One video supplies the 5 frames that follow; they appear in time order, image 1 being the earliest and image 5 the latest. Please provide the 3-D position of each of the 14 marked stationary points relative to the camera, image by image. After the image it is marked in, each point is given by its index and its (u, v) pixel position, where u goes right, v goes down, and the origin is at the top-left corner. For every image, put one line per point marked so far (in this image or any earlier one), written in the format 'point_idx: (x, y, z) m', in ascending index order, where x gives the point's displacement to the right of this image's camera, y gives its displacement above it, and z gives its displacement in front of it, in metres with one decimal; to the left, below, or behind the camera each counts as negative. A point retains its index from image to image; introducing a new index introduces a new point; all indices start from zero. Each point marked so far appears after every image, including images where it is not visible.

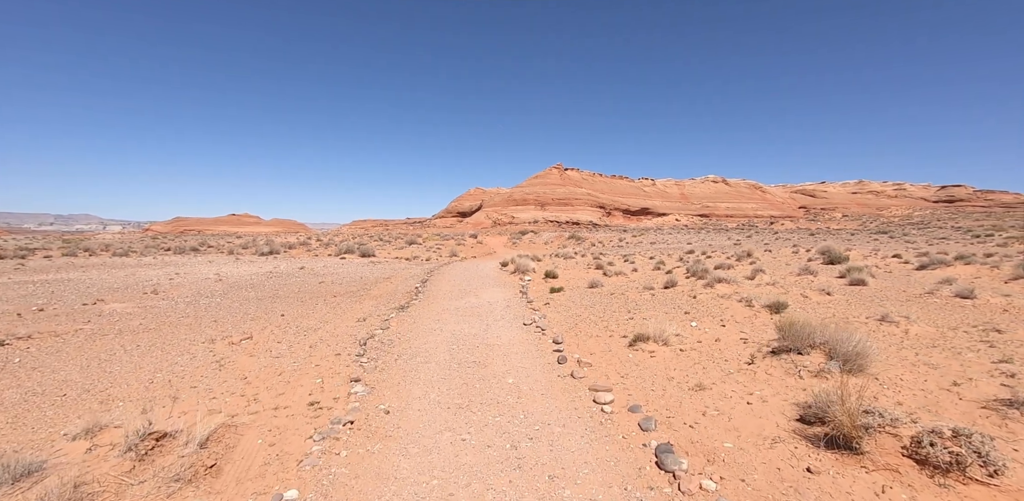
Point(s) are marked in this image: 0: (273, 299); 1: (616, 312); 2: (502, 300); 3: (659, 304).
0: (-8.4, -1.7, +13.6) m
1: (+2.8, -1.7, +10.5) m
2: (-0.3, -1.6, +12.8) m
3: (+4.4, -1.7, +11.7) m
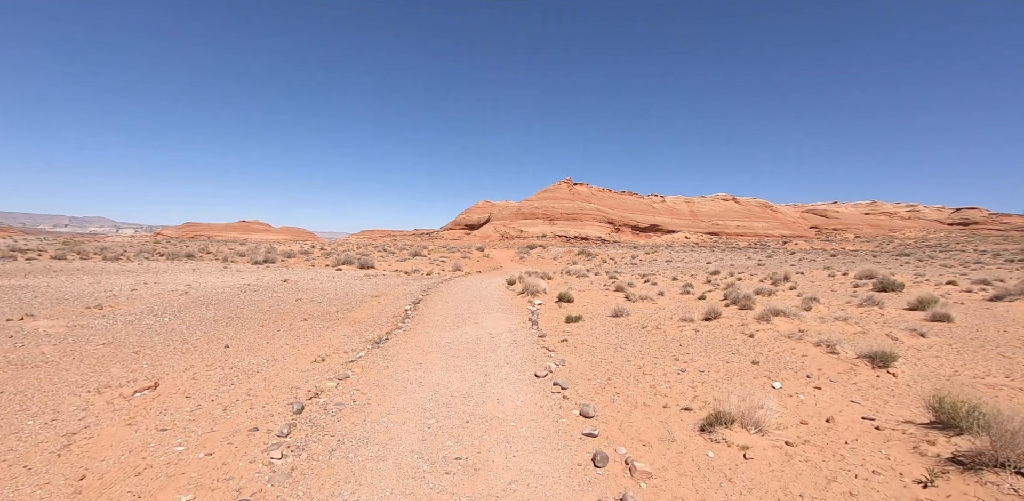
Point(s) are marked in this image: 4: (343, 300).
0: (-8.1, -2.1, +11.2) m
1: (+3.0, -2.2, +7.9) m
2: (-0.1, -2.1, +10.2) m
3: (+4.6, -2.3, +9.0) m
4: (-6.6, -1.9, +15.1) m
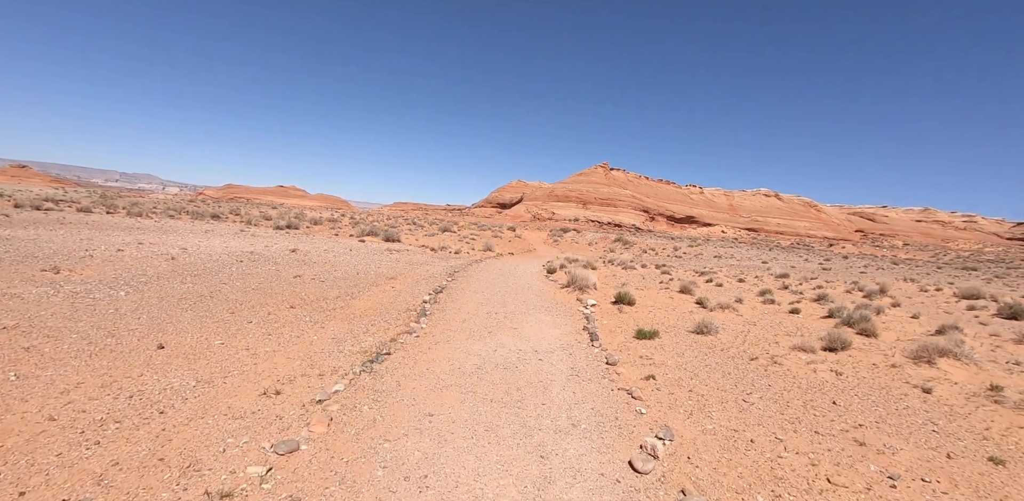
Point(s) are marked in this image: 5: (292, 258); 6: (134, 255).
0: (-7.1, -1.2, +8.6) m
1: (+3.8, -2.3, +4.6) m
2: (+0.9, -1.9, +7.1) m
3: (+5.5, -2.4, +5.7) m
4: (-5.2, -0.9, +12.5) m
5: (-9.0, -0.3, +16.0) m
6: (-13.9, -0.1, +14.4) m
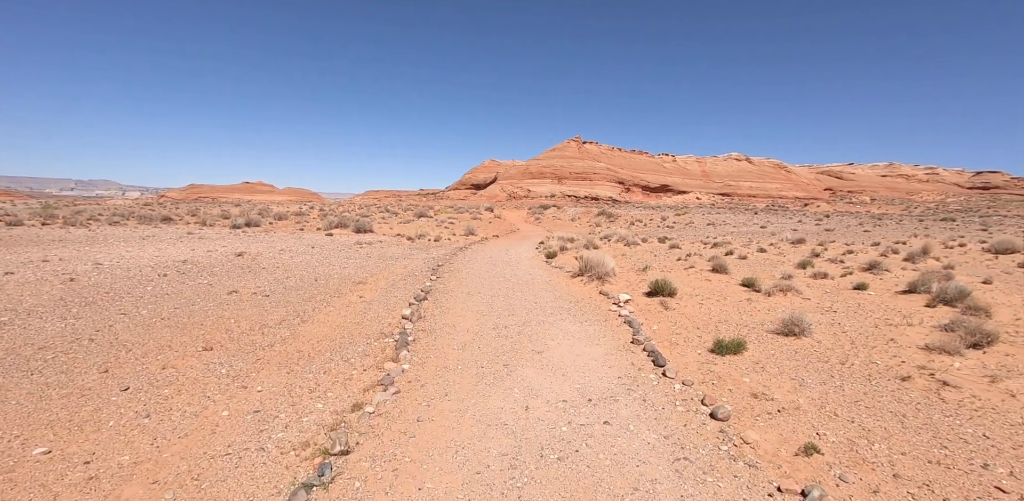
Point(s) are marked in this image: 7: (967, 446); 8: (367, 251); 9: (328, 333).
0: (-6.7, -1.6, +5.6) m
1: (+4.4, -2.0, +2.1) m
2: (+1.3, -1.8, +4.5) m
3: (+6.1, -2.0, +3.3) m
4: (-5.0, -1.0, +9.5) m
5: (-9.0, -0.5, +12.8) m
6: (-13.9, -0.7, +11.0) m
7: (+4.4, -1.9, +3.8) m
8: (-6.0, -0.1, +16.3) m
9: (-3.1, -1.4, +6.6) m
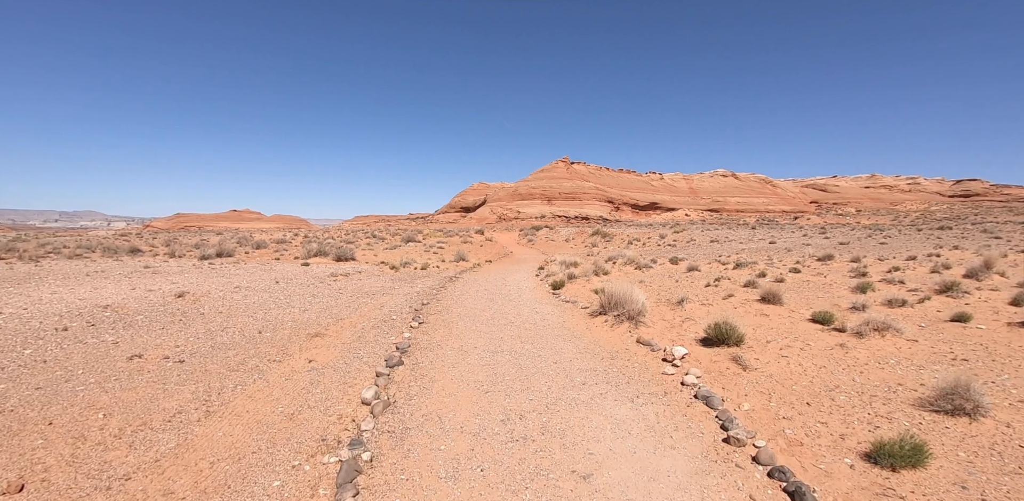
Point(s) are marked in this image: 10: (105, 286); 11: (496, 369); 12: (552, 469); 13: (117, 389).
0: (-6.4, -2.2, +3.0) m
1: (+4.7, -2.2, -0.3) m
2: (+1.6, -2.1, +2.0) m
3: (+6.4, -2.2, +0.9) m
4: (-4.8, -1.8, +7.0) m
5: (-8.9, -1.6, +10.2) m
6: (-13.7, -1.9, +8.3) m
7: (+4.6, -2.1, +1.4) m
8: (-5.9, -1.3, +13.7) m
9: (-2.9, -2.0, +4.1) m
10: (-15.3, -1.4, +14.8) m
11: (-0.2, -1.8, +6.0) m
12: (+0.4, -2.0, +3.7) m
13: (-5.5, -2.0, +5.5) m
